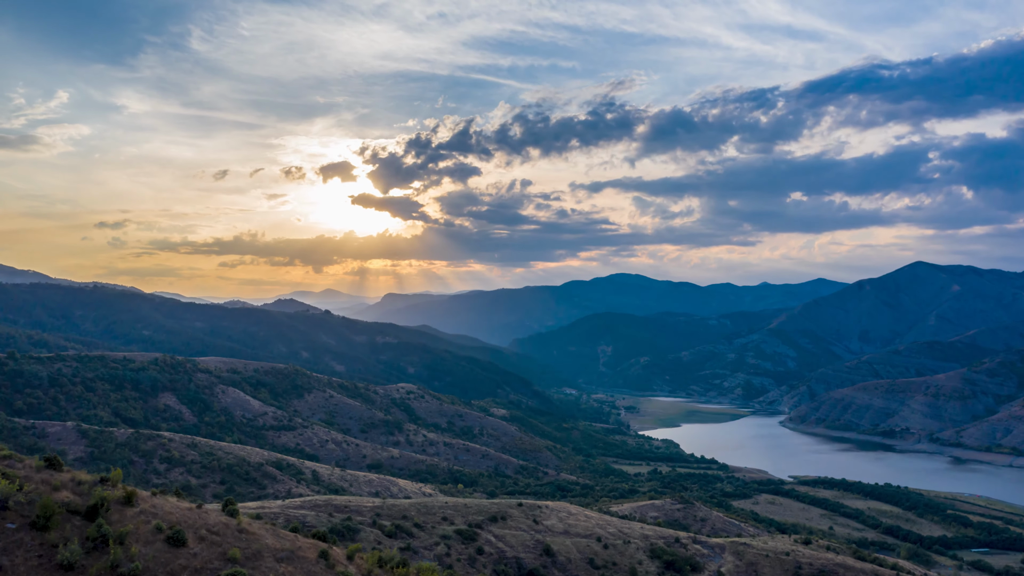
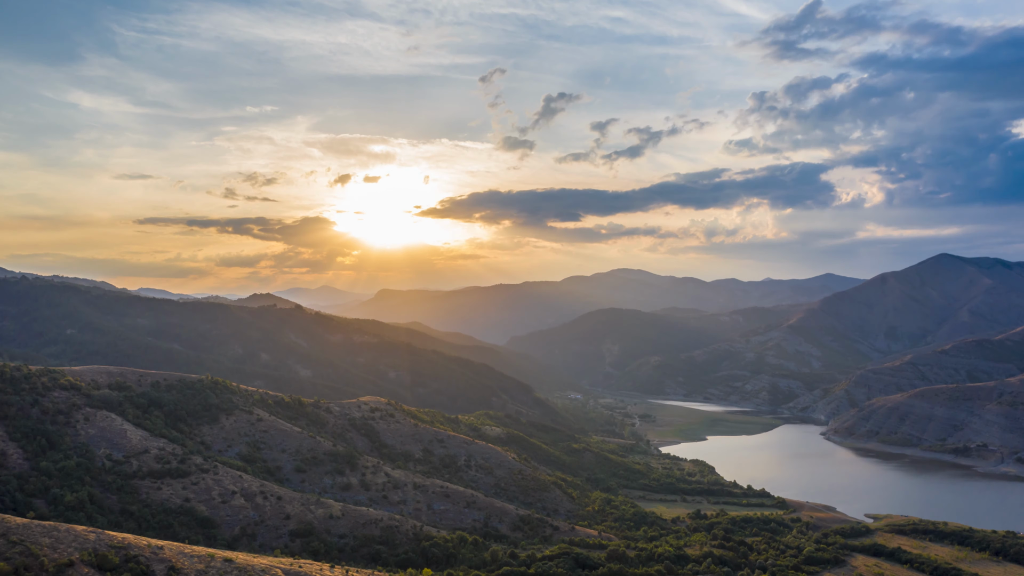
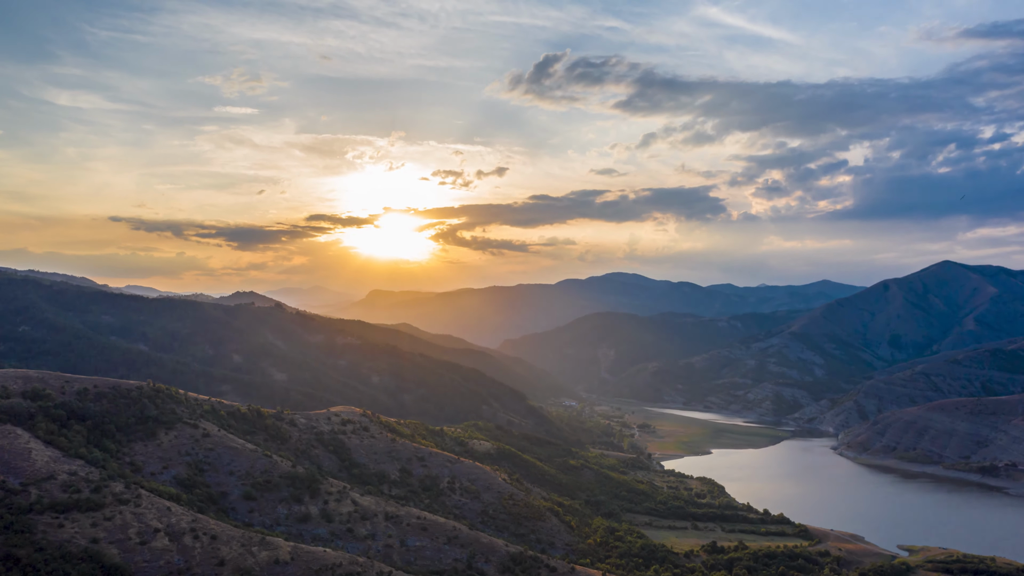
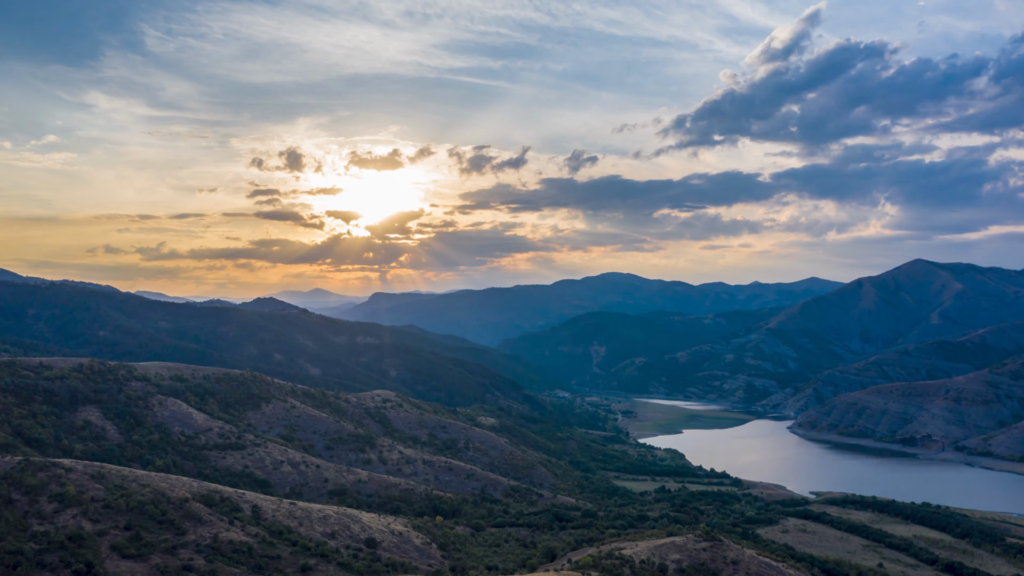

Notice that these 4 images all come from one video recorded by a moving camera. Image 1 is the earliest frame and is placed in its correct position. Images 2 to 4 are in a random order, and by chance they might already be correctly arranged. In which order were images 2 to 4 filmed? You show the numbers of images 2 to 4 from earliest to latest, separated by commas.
4, 2, 3
